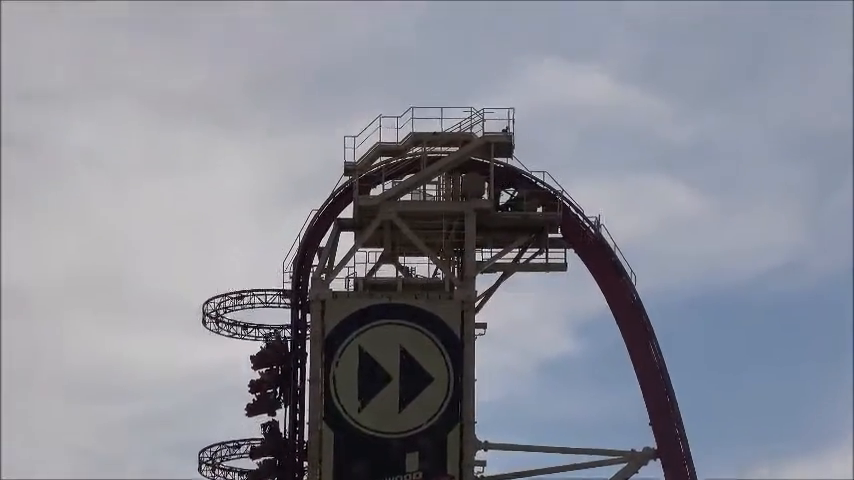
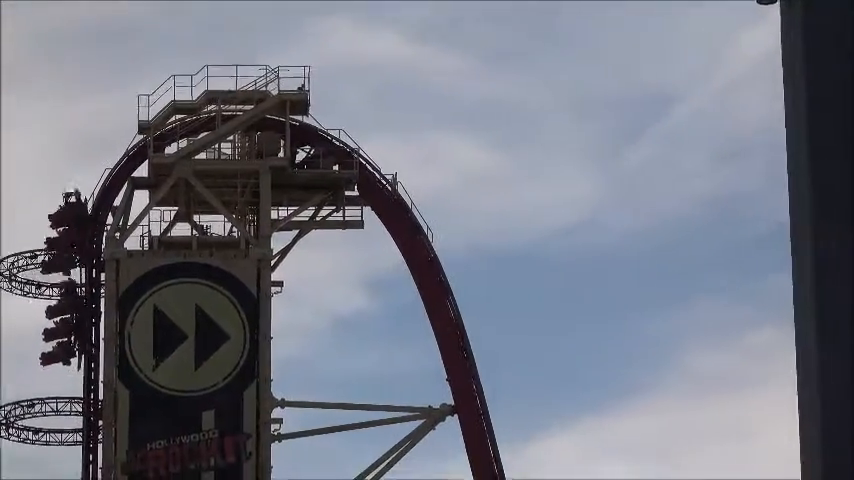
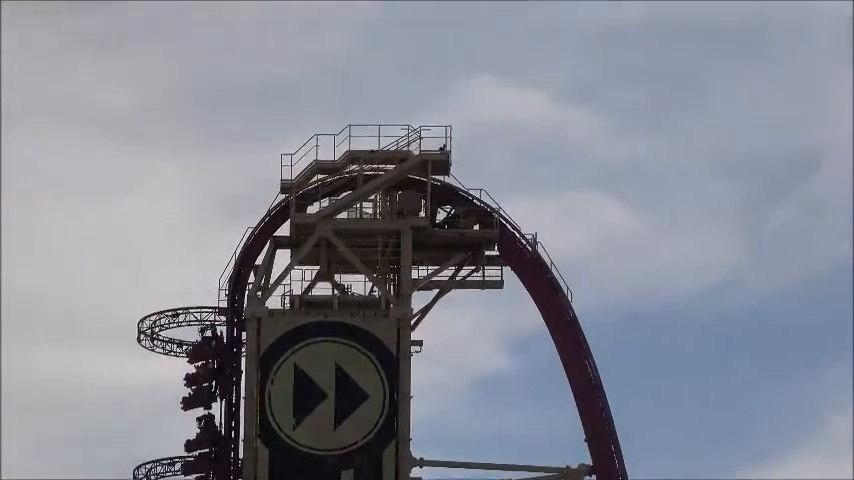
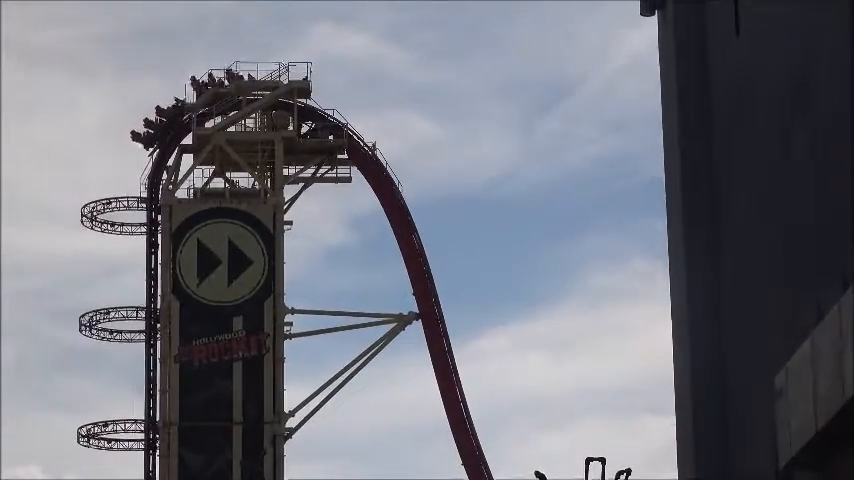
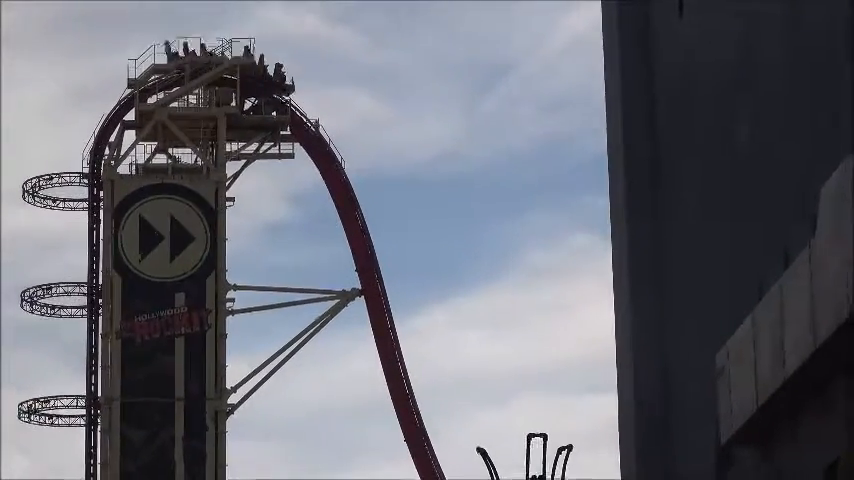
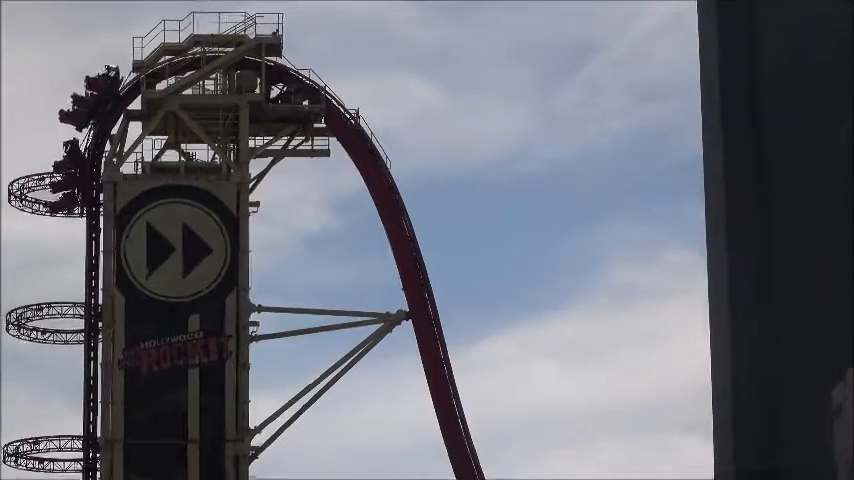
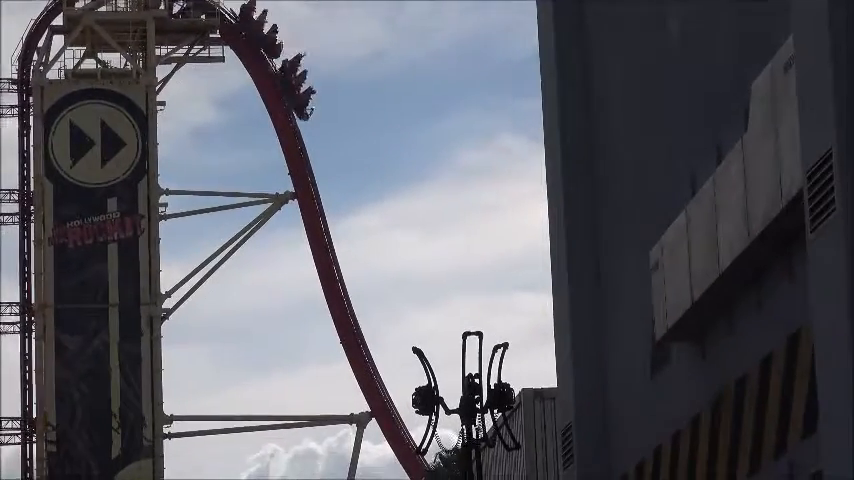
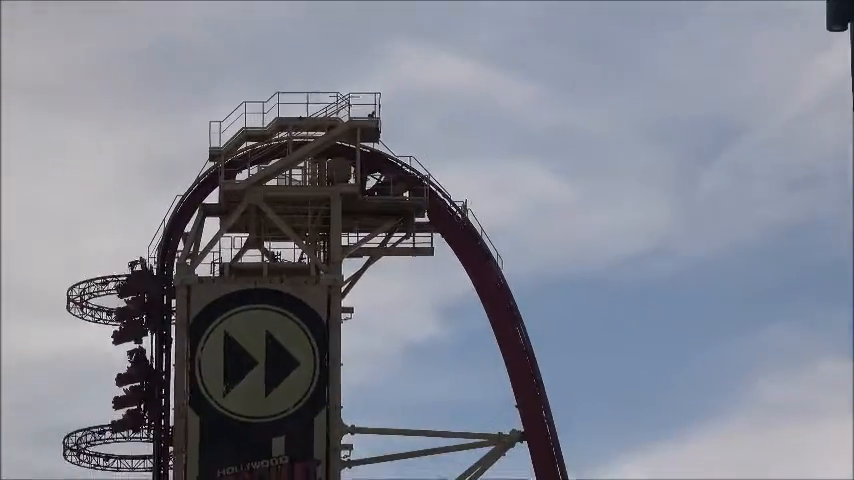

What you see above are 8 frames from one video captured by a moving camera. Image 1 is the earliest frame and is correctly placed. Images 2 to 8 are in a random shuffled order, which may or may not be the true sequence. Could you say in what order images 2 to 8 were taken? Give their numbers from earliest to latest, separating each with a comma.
3, 8, 2, 6, 4, 5, 7
